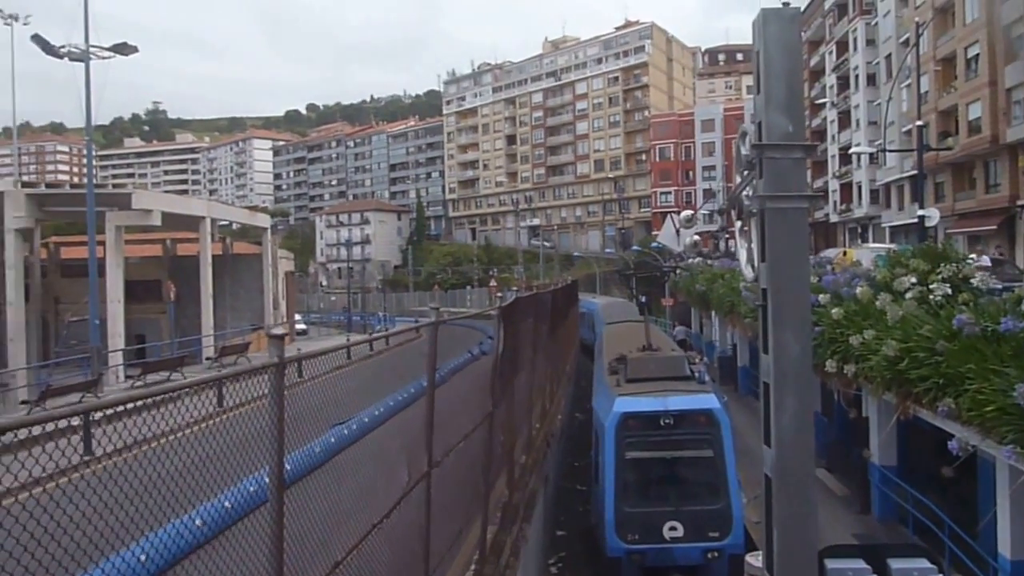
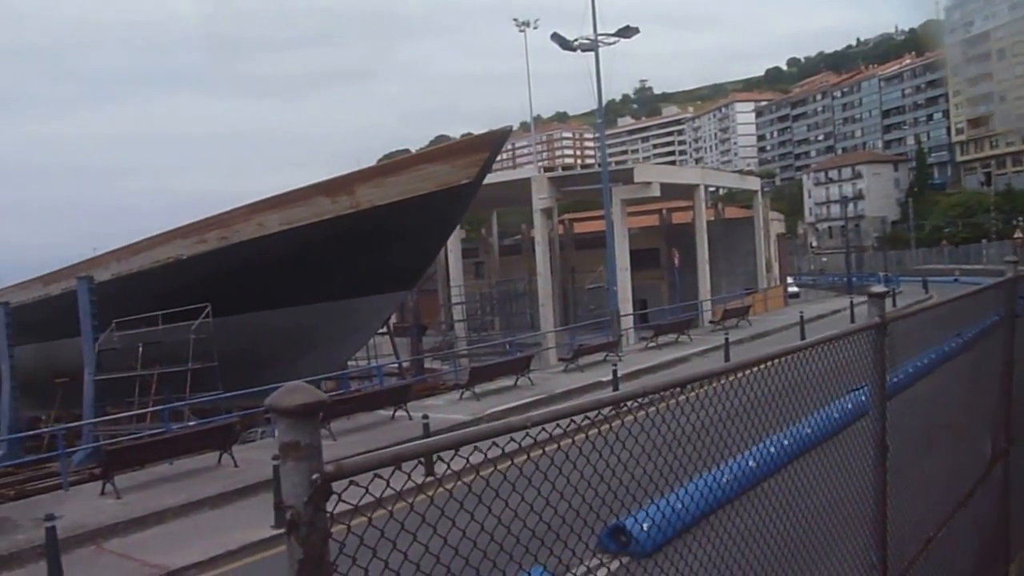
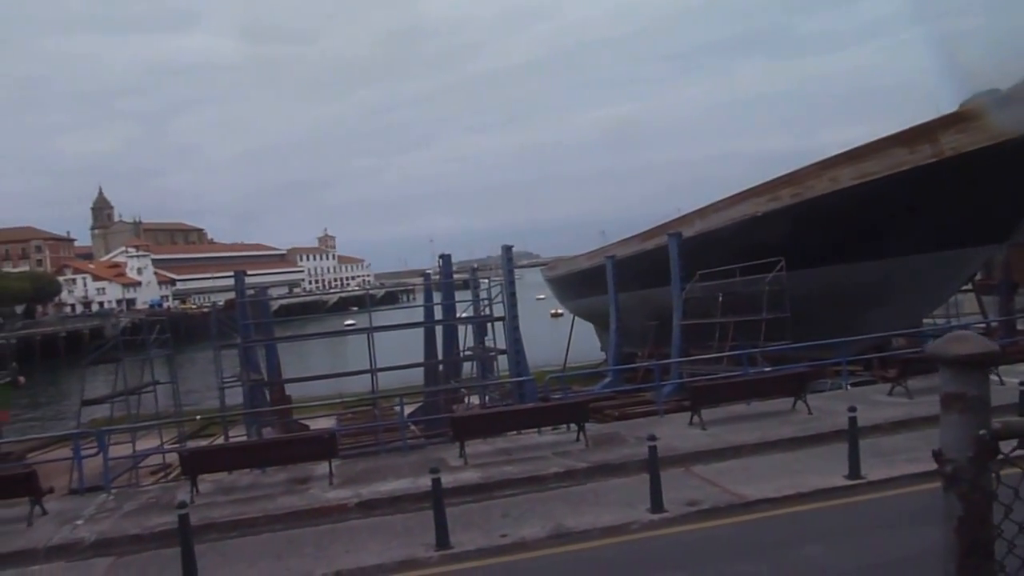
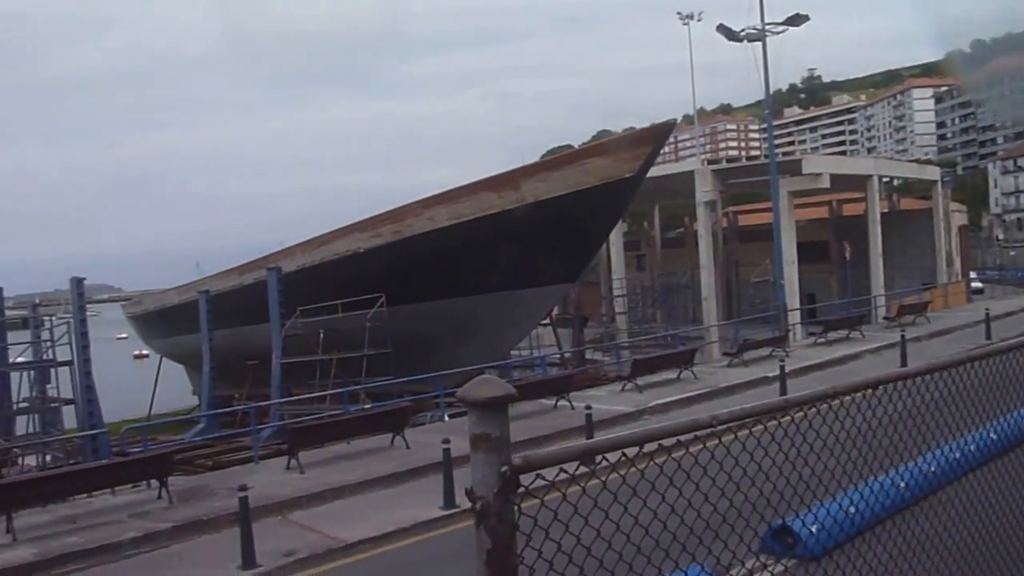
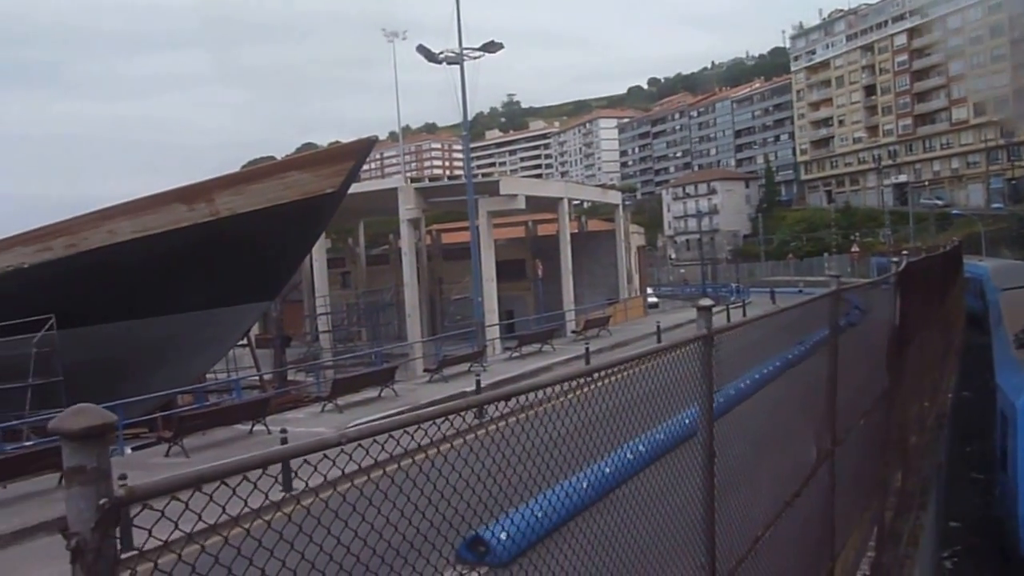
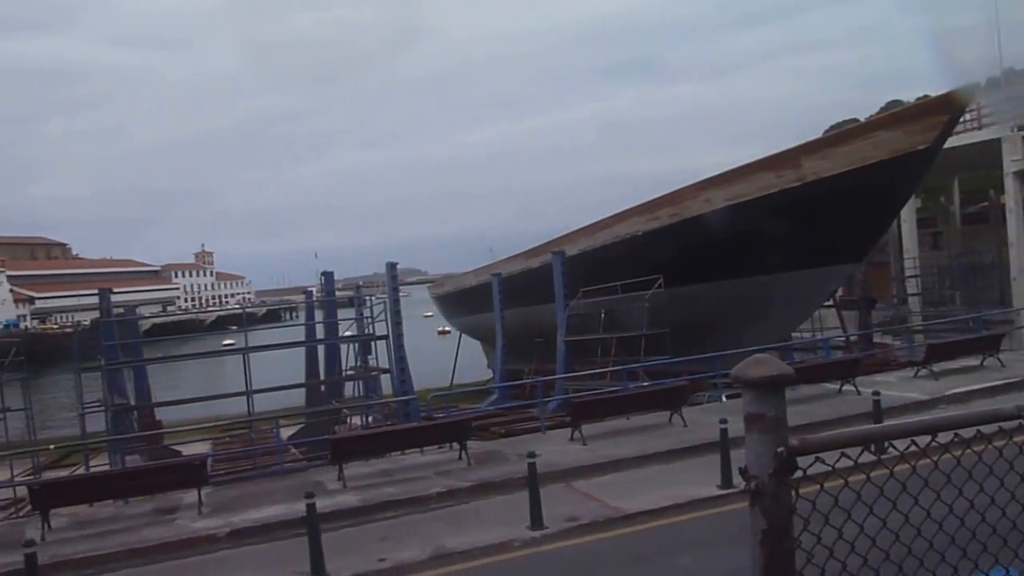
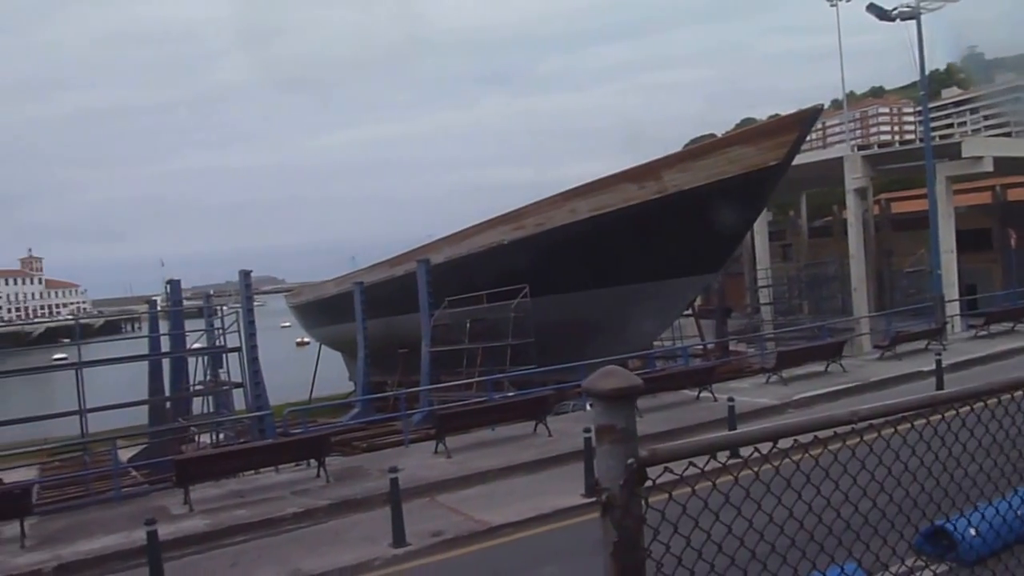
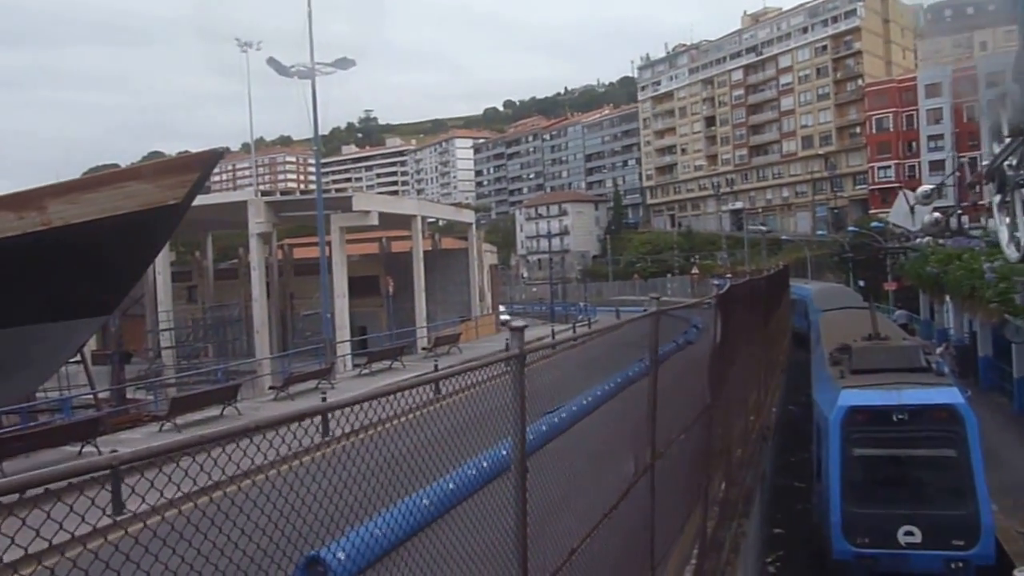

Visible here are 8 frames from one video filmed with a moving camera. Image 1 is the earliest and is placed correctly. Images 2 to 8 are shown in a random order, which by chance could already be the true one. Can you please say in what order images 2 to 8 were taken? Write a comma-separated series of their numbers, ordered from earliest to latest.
8, 5, 2, 4, 7, 6, 3
